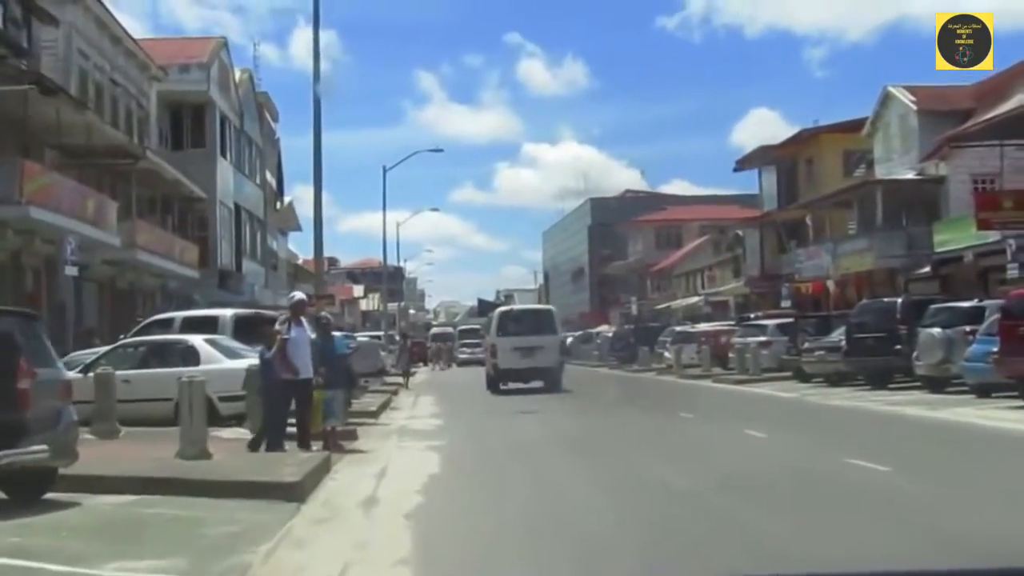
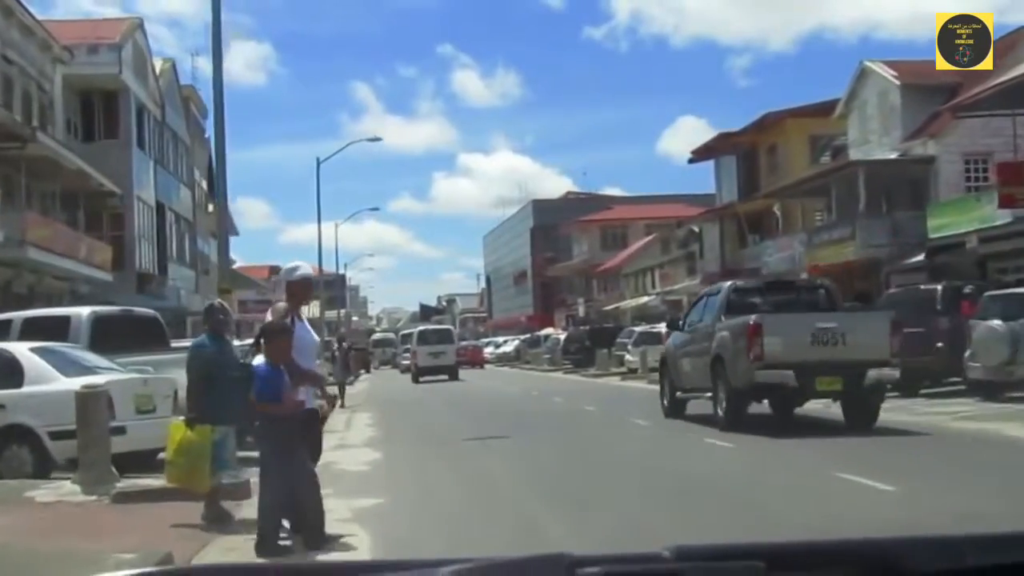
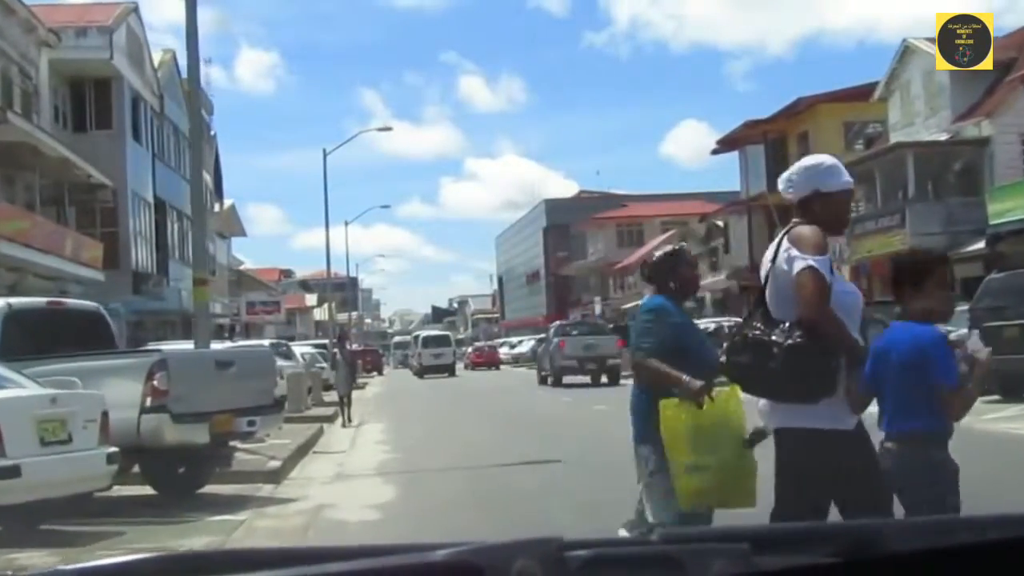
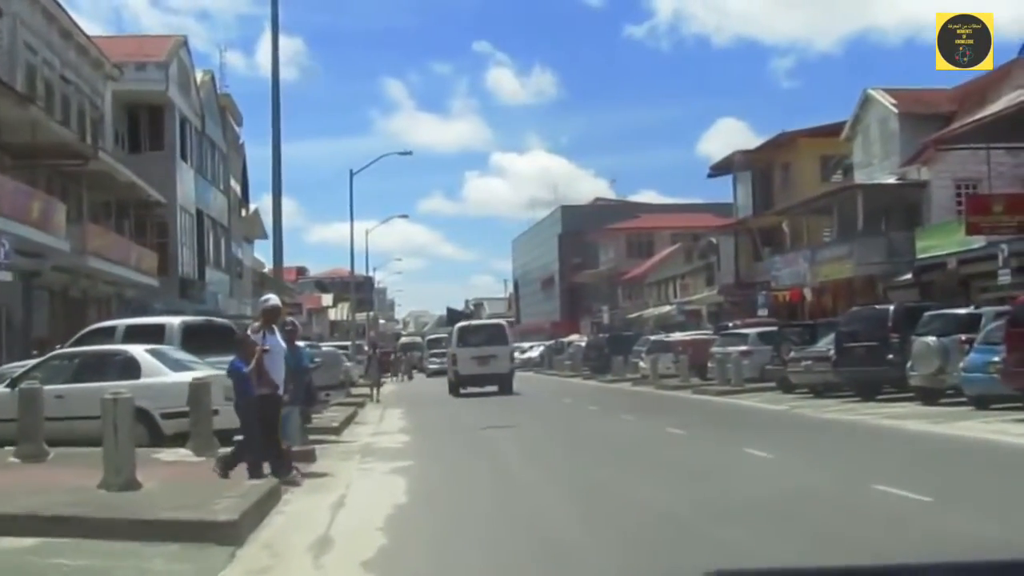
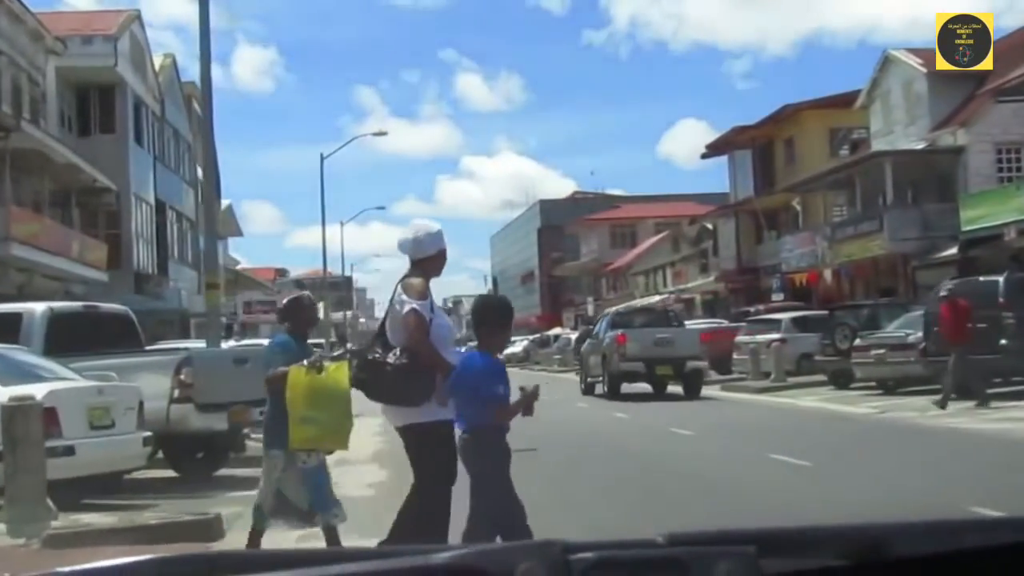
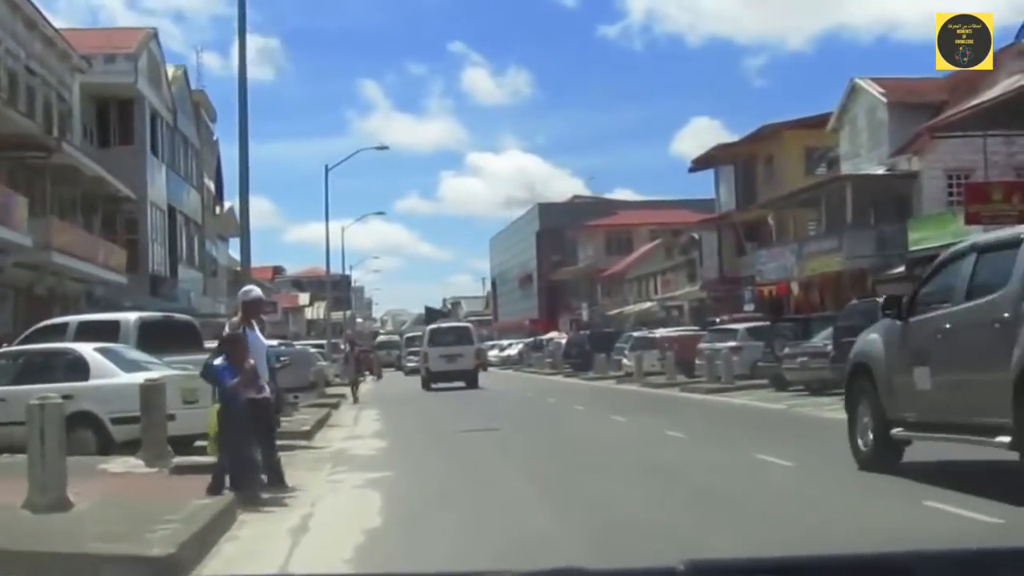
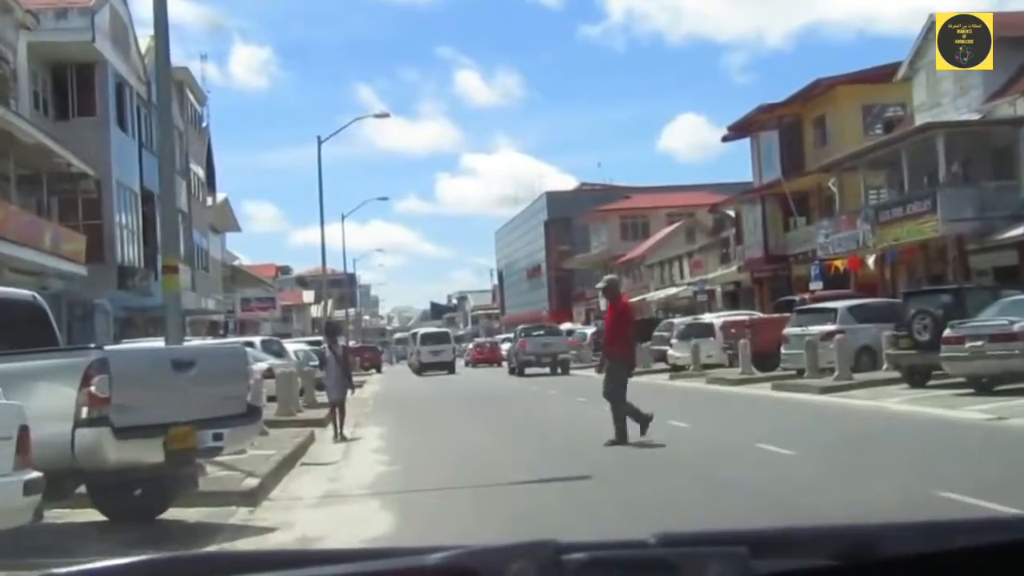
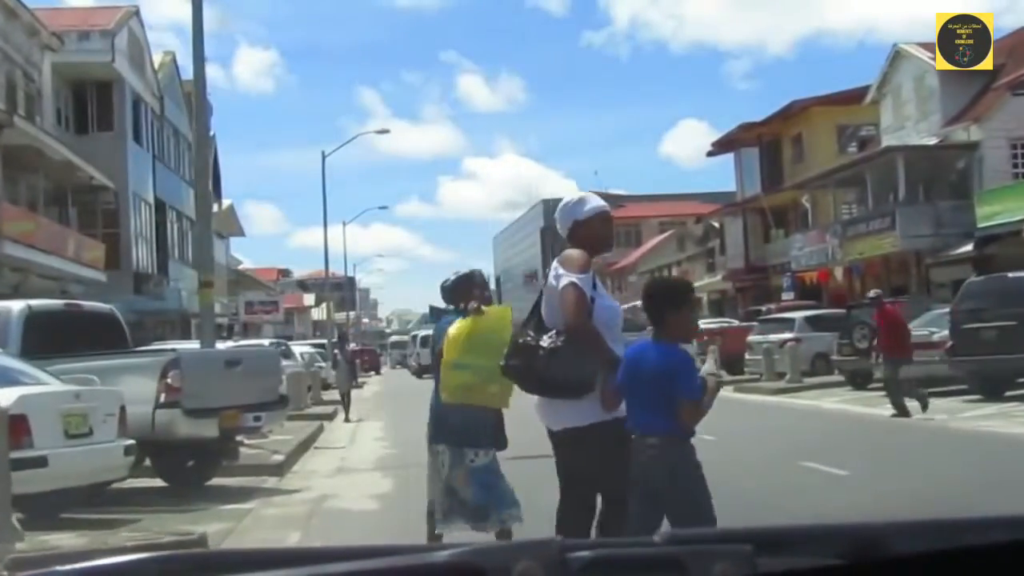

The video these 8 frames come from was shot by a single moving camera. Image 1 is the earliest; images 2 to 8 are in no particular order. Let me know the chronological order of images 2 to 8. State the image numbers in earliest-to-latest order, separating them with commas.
4, 6, 2, 5, 8, 3, 7
